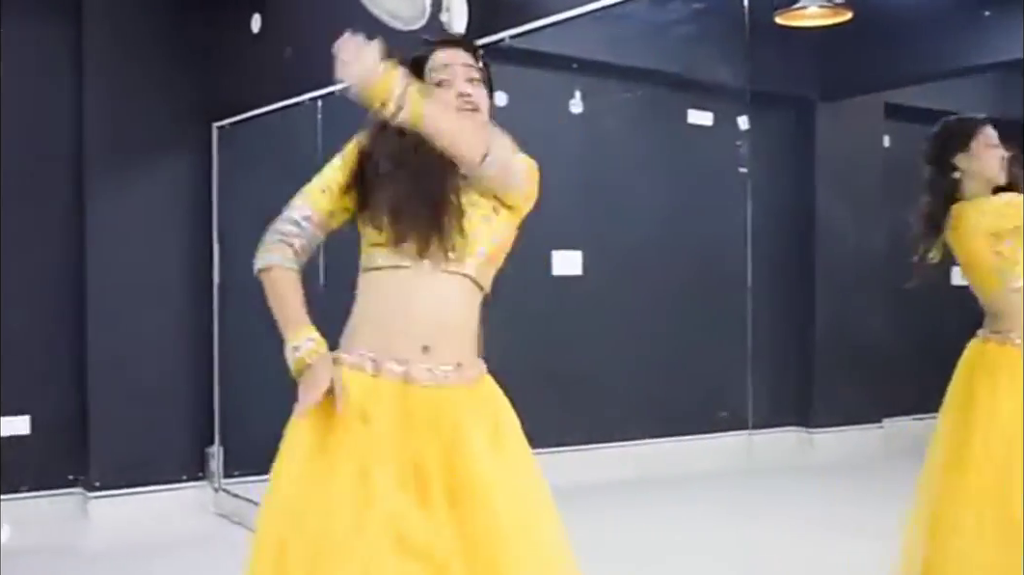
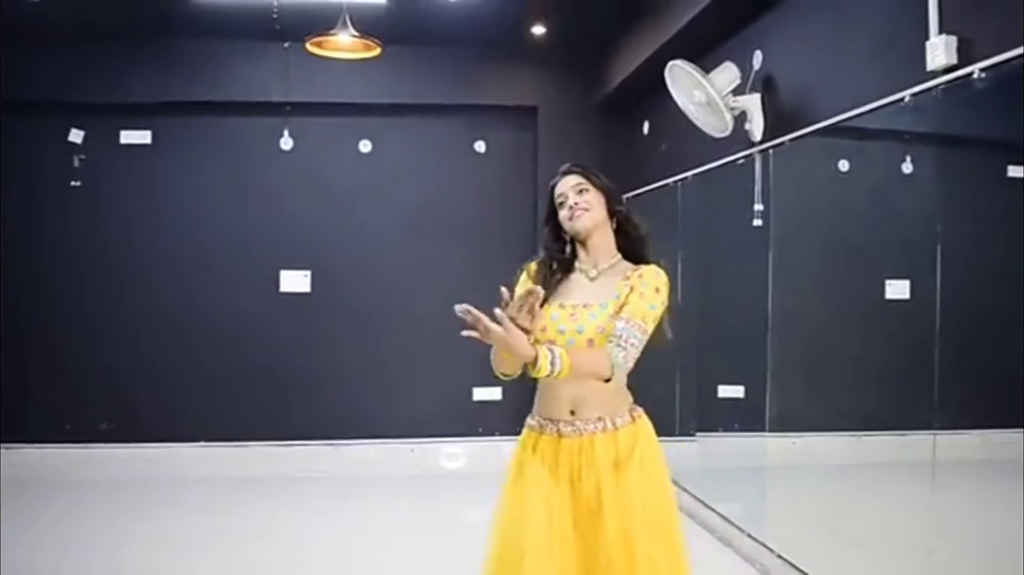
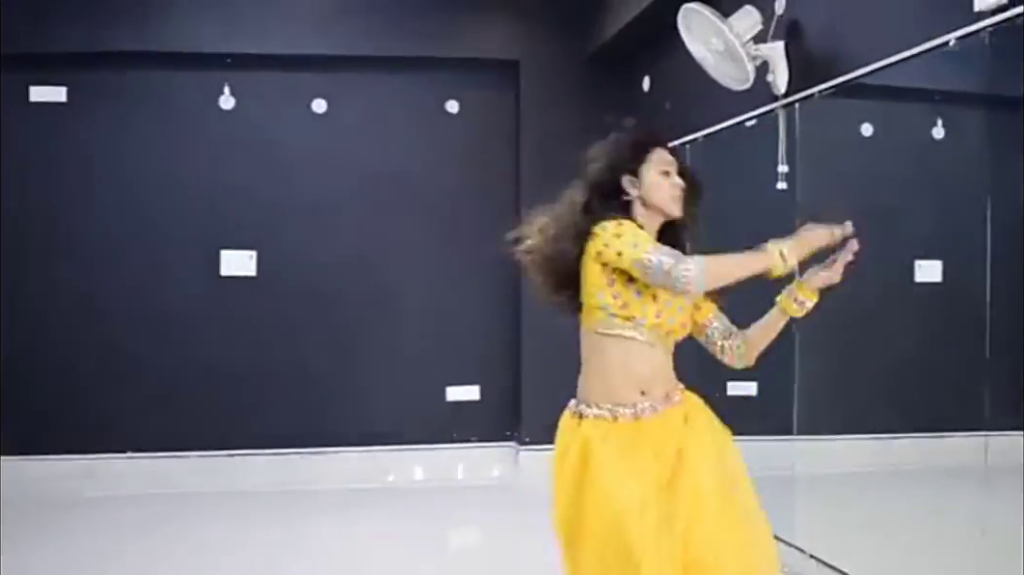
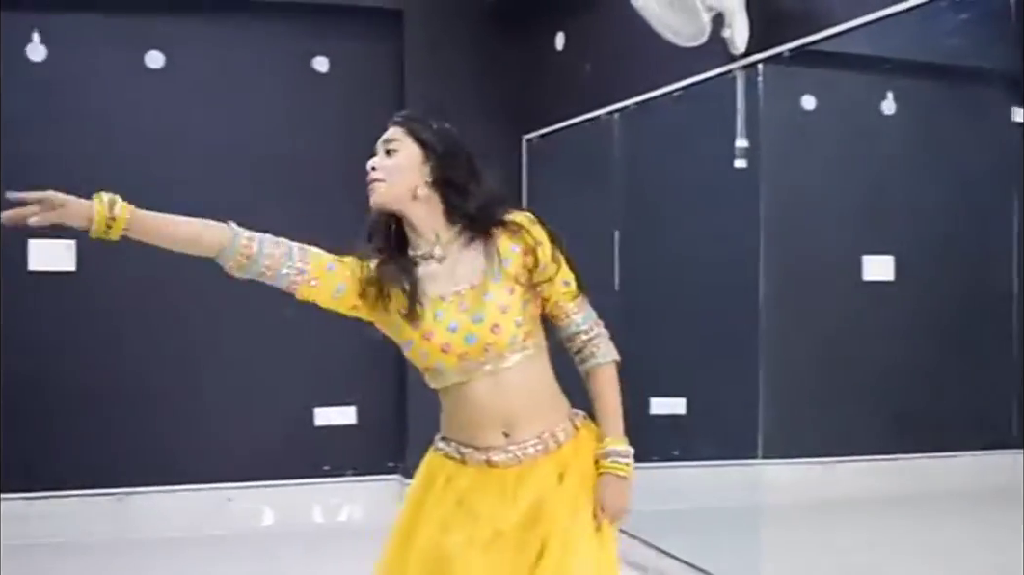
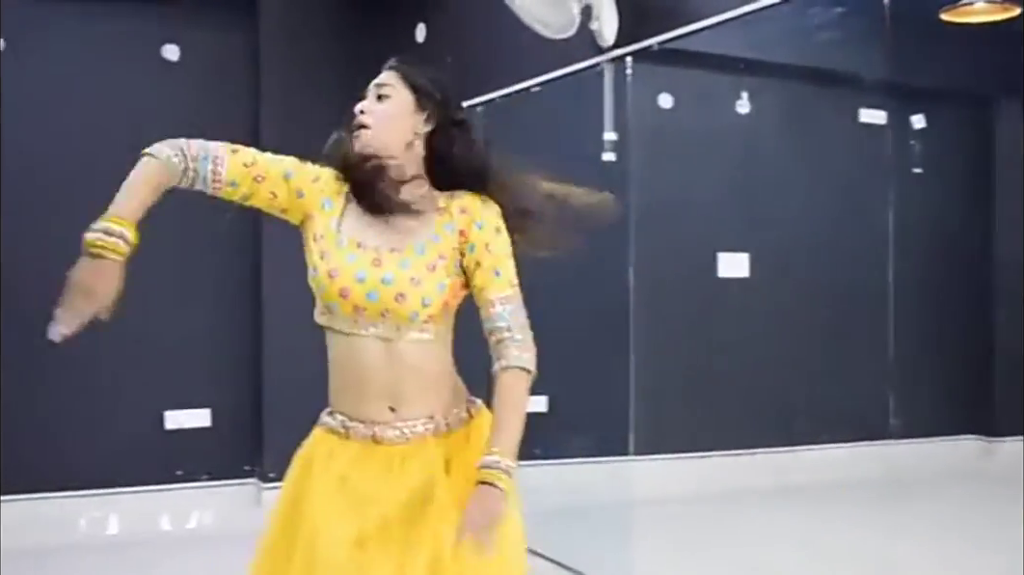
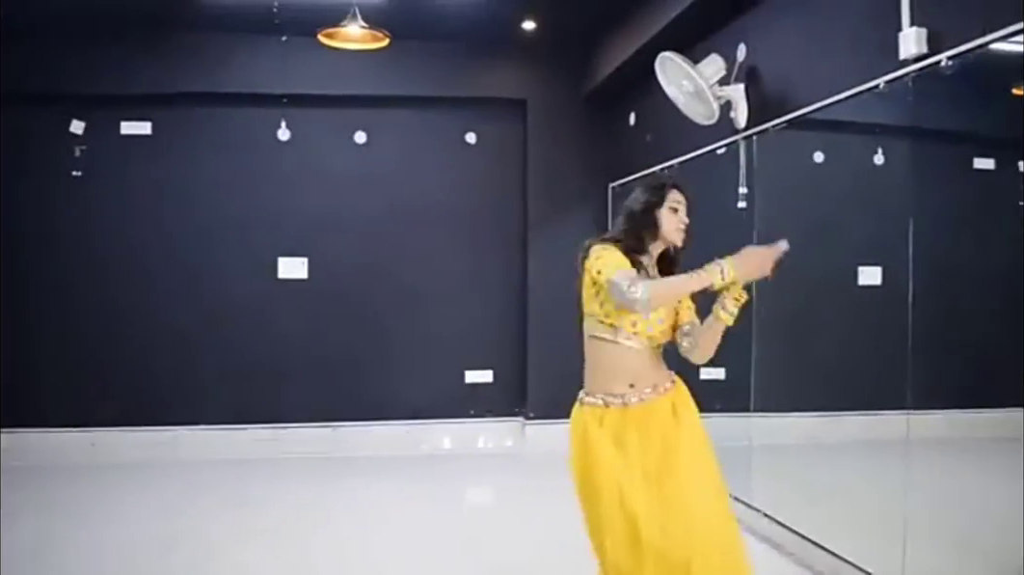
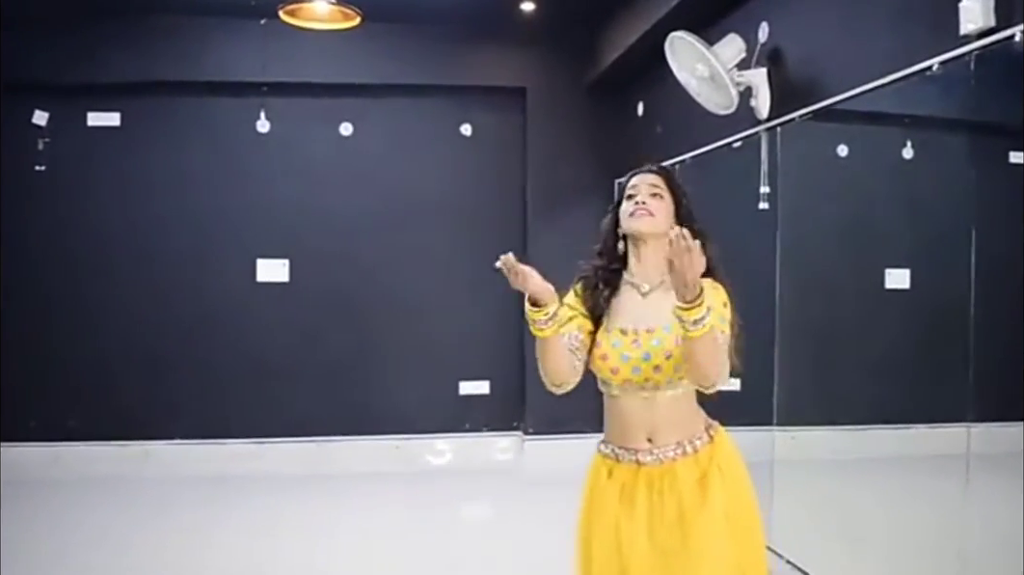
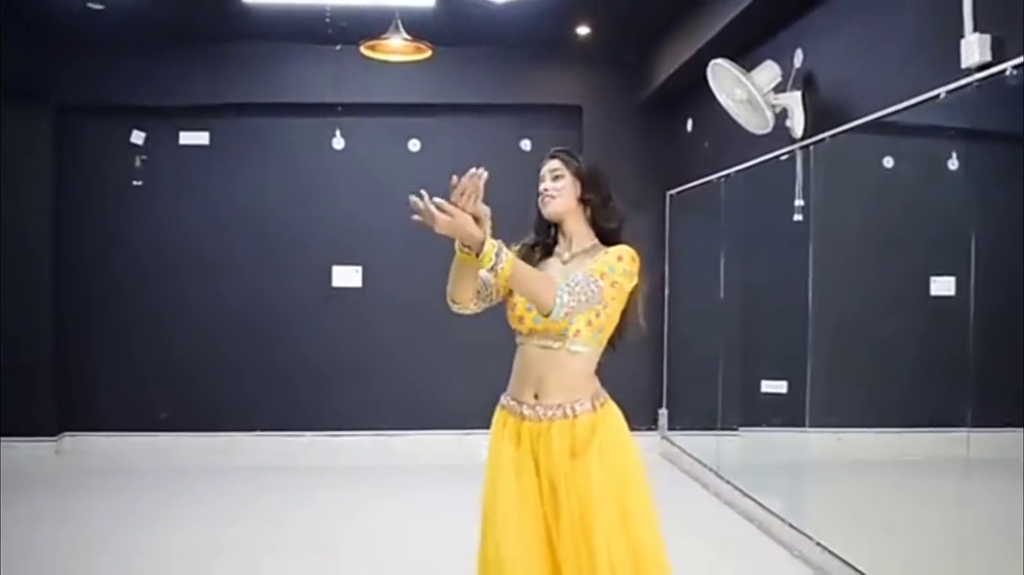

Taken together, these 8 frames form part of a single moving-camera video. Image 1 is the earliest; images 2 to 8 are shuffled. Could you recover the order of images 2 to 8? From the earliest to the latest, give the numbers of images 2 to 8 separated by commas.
5, 4, 3, 6, 7, 2, 8
